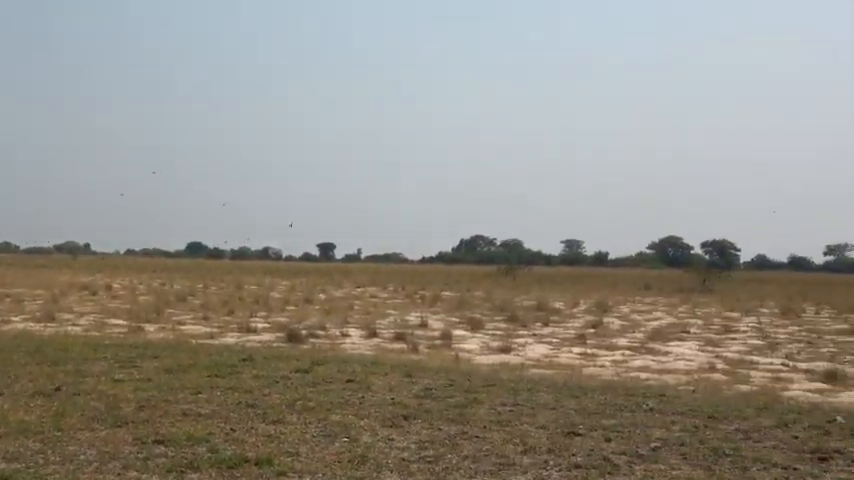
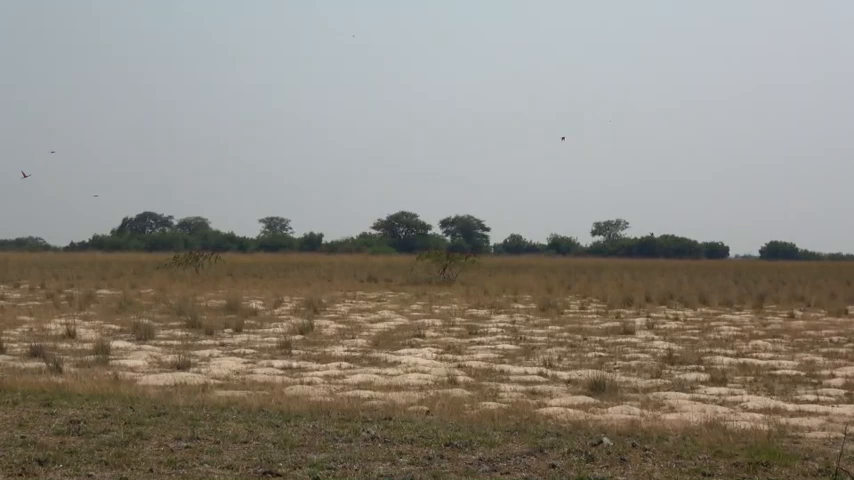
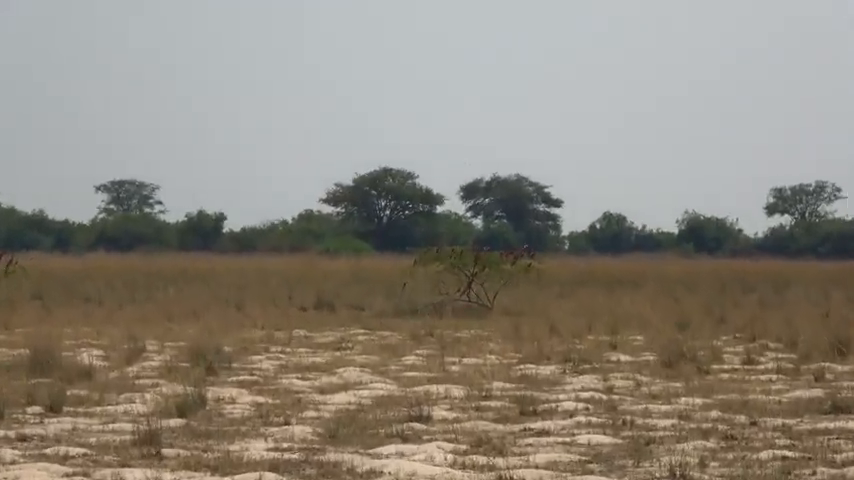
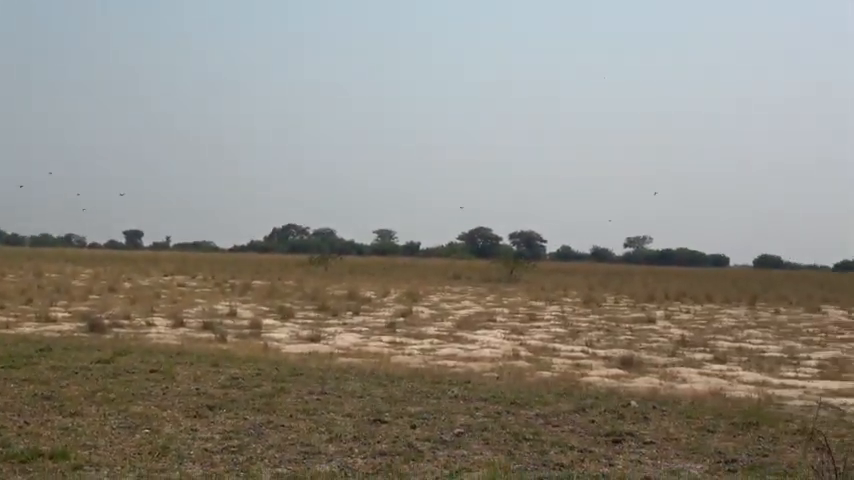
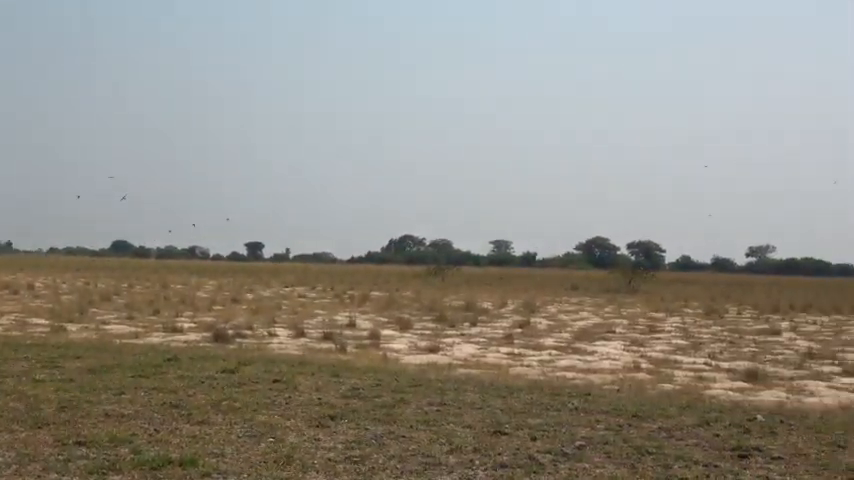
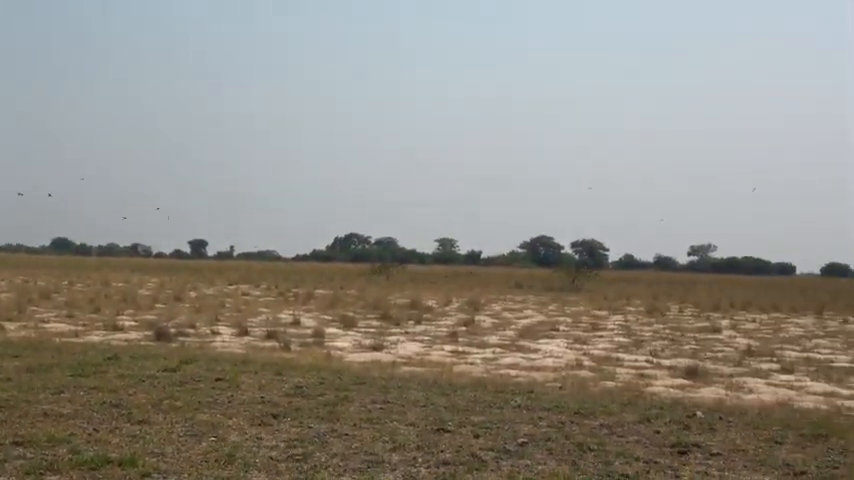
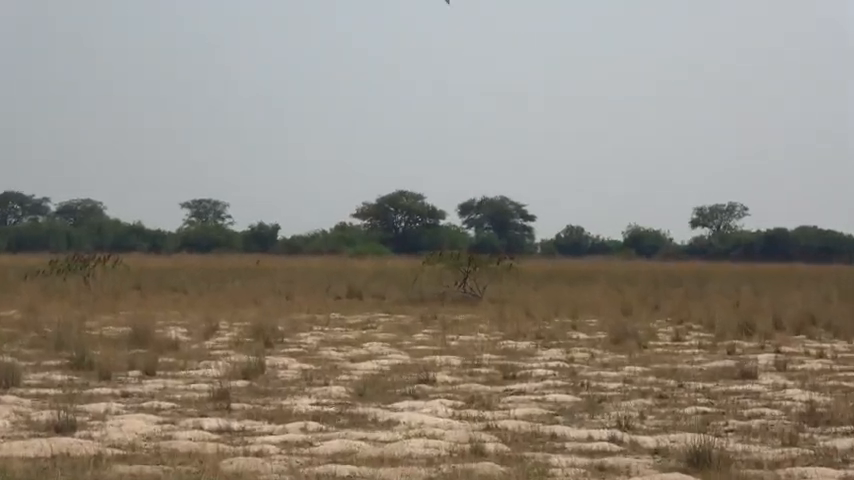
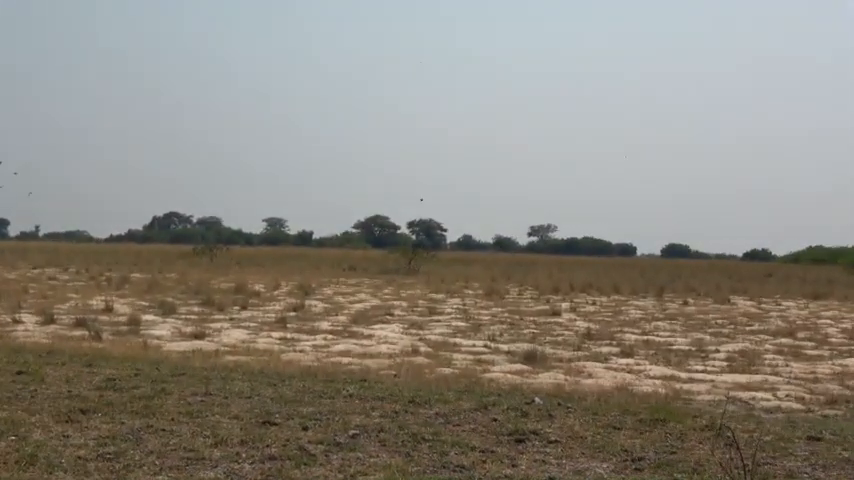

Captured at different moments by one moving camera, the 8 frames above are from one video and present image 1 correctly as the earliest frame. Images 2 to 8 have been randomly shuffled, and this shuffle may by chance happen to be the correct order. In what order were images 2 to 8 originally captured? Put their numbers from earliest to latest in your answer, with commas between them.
5, 6, 4, 8, 2, 7, 3
